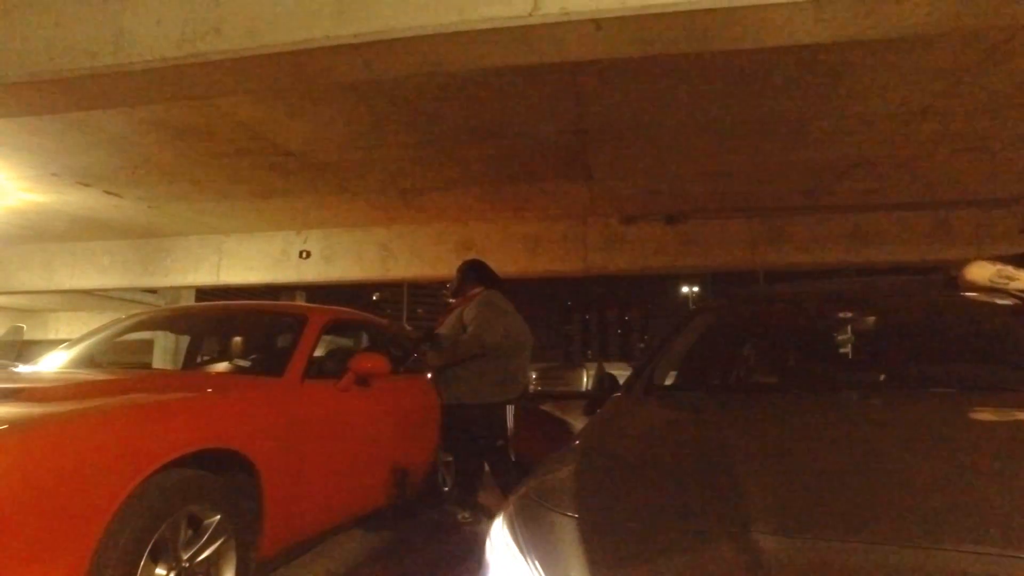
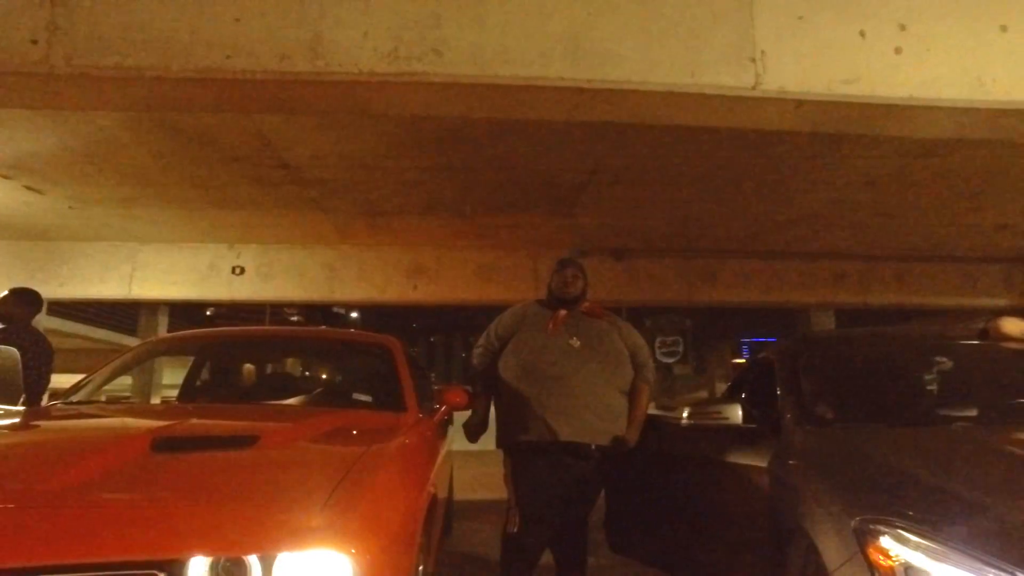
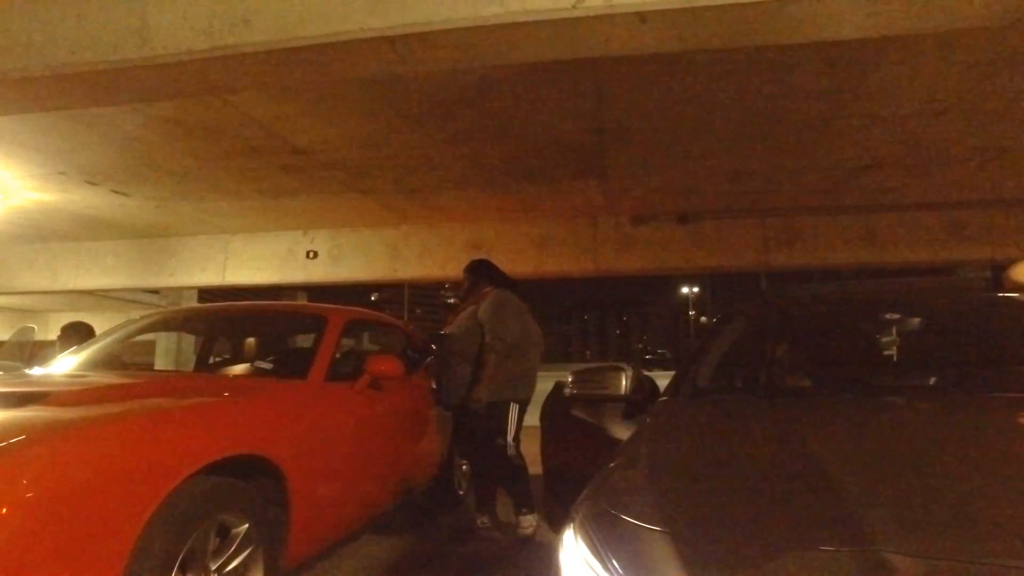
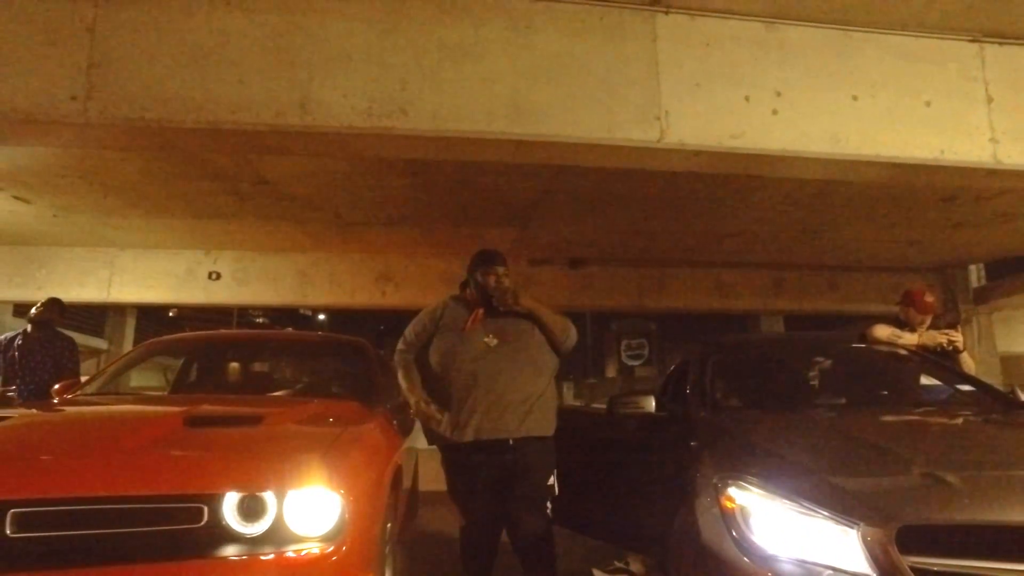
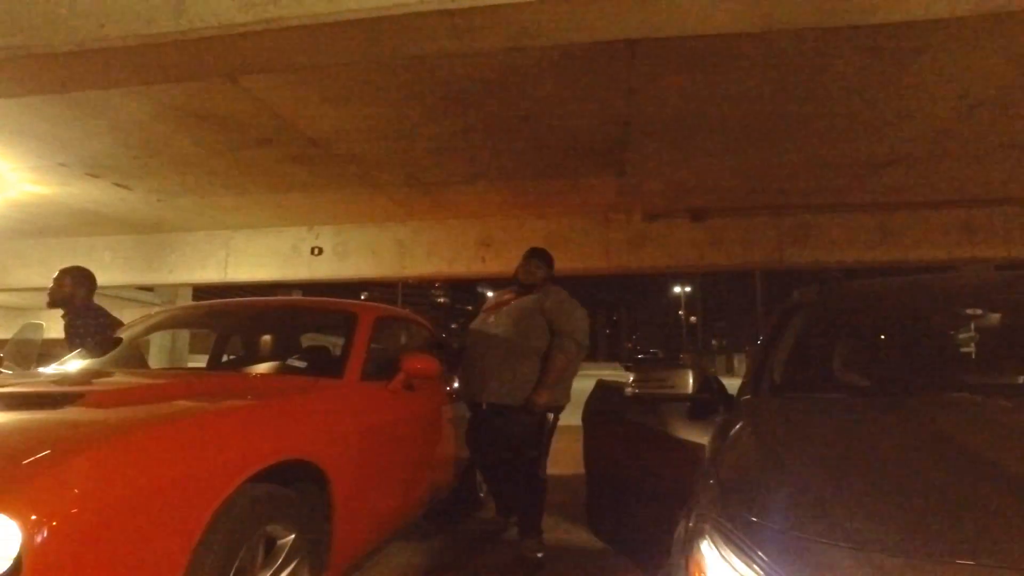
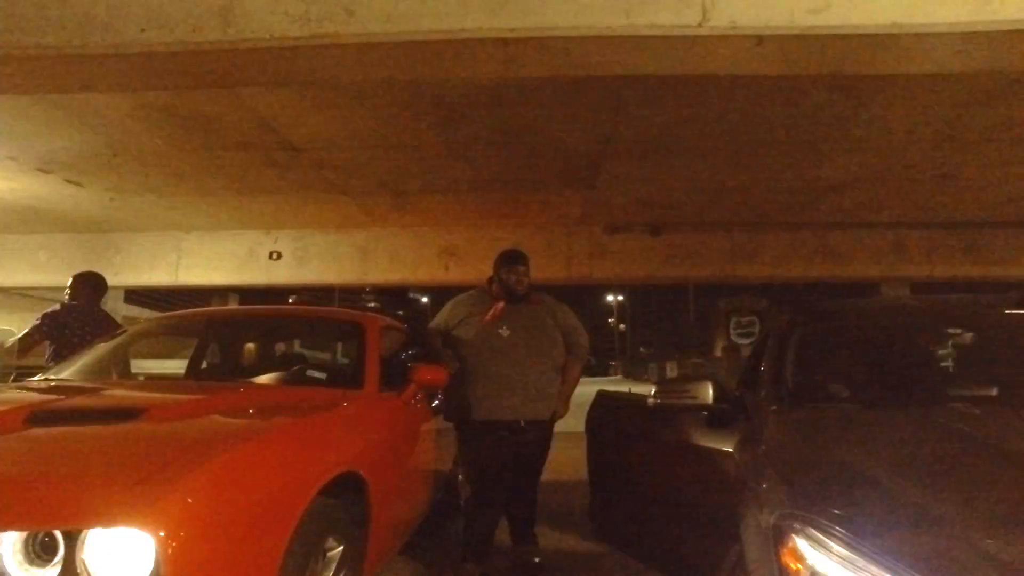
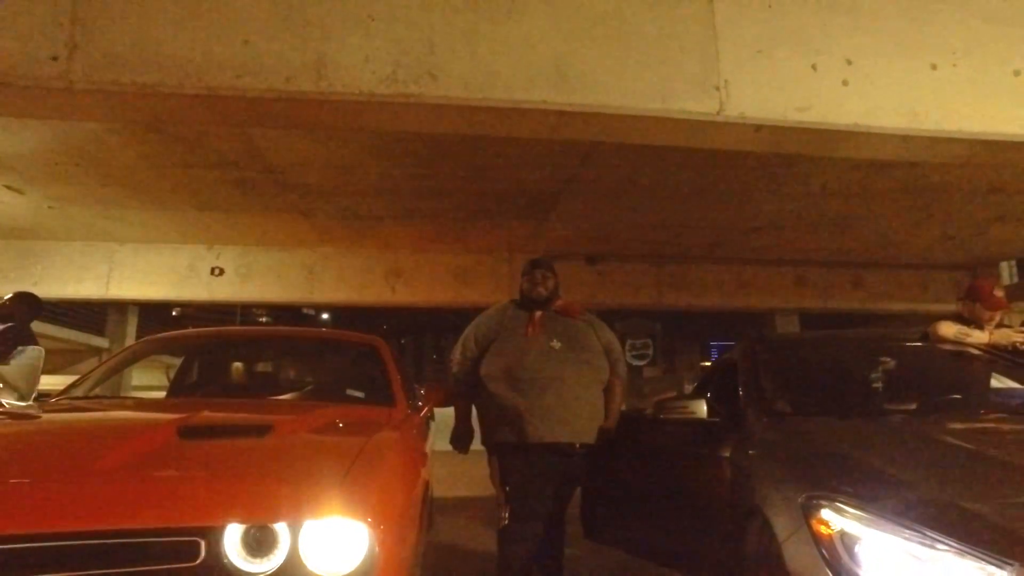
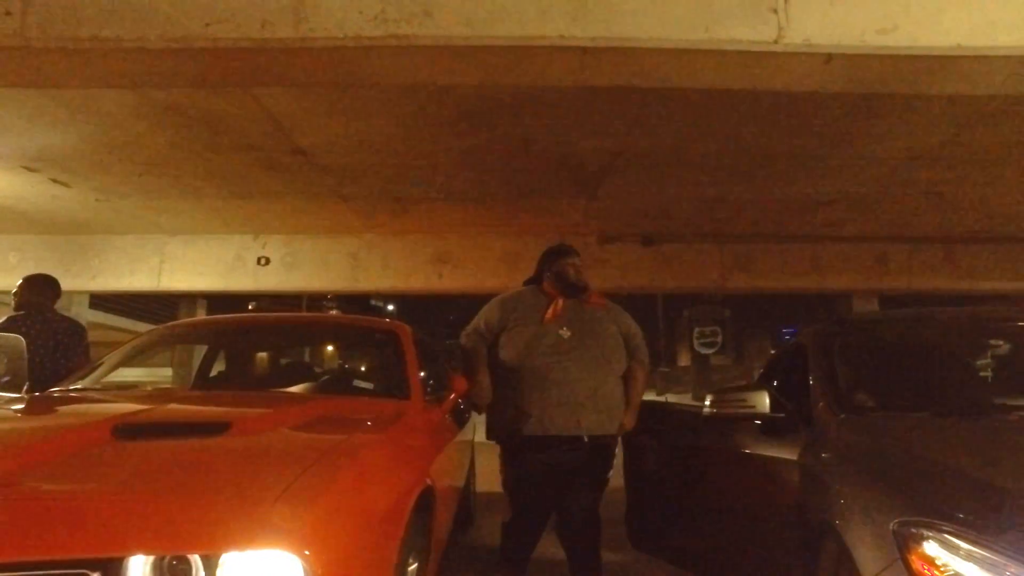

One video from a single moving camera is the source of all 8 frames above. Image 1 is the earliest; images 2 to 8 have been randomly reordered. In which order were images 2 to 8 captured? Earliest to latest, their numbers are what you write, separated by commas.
3, 5, 6, 8, 2, 7, 4
